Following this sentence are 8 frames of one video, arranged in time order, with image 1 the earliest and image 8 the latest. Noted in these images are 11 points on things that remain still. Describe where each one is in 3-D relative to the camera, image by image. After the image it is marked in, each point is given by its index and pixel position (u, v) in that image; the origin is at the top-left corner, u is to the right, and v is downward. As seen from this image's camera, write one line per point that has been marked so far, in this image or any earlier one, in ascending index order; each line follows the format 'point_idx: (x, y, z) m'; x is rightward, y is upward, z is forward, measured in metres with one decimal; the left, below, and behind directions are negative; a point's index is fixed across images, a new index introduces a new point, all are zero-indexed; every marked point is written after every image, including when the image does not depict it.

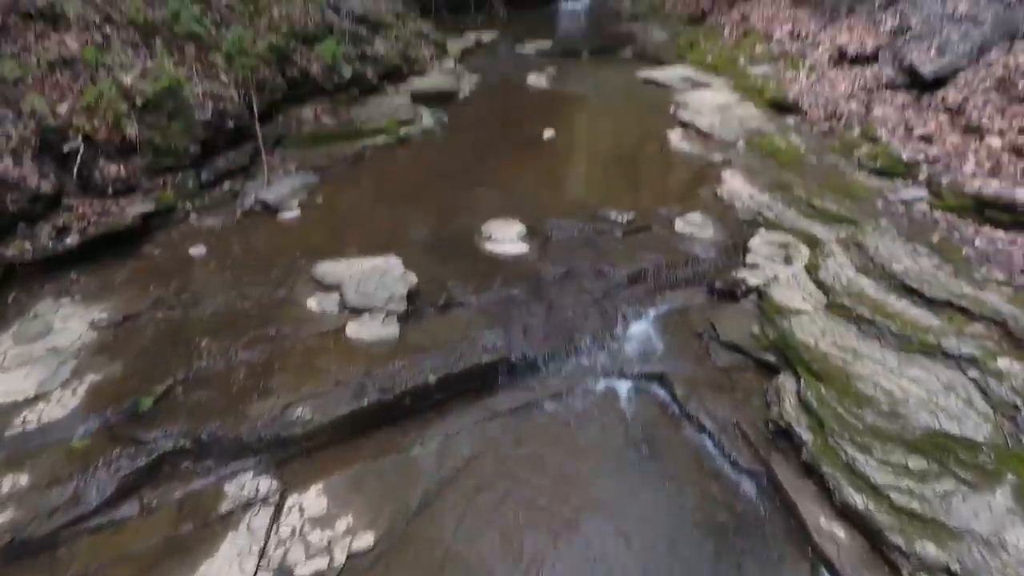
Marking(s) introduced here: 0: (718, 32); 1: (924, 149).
0: (+3.7, +4.6, +11.1) m
1: (+3.8, +1.3, +5.6) m
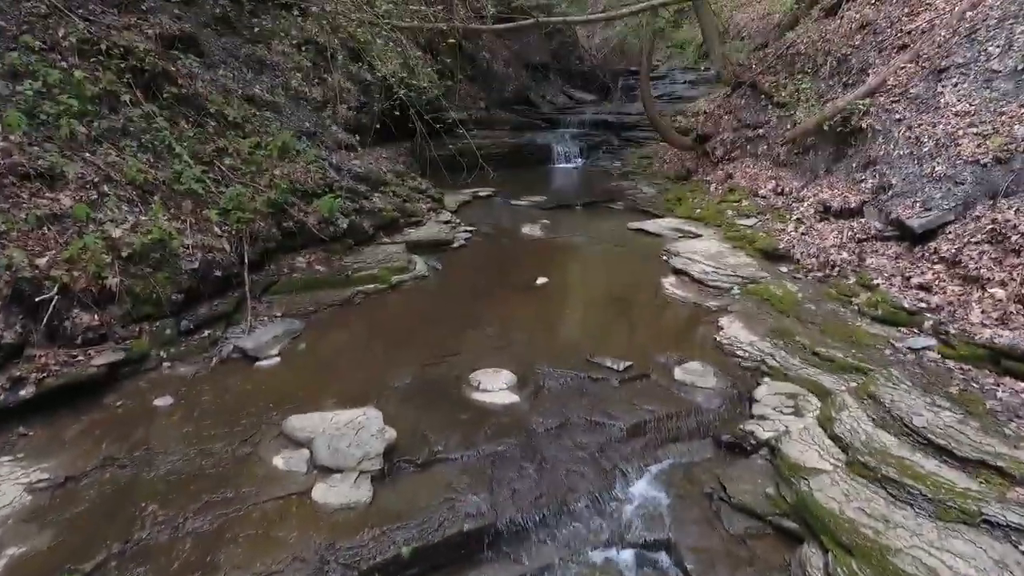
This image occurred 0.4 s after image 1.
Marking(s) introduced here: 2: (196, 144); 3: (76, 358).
0: (+3.6, +1.9, +11.6) m
1: (+3.7, -0.1, +5.5) m
2: (-3.6, +1.6, +7.0) m
3: (-3.2, -0.5, +4.6) m
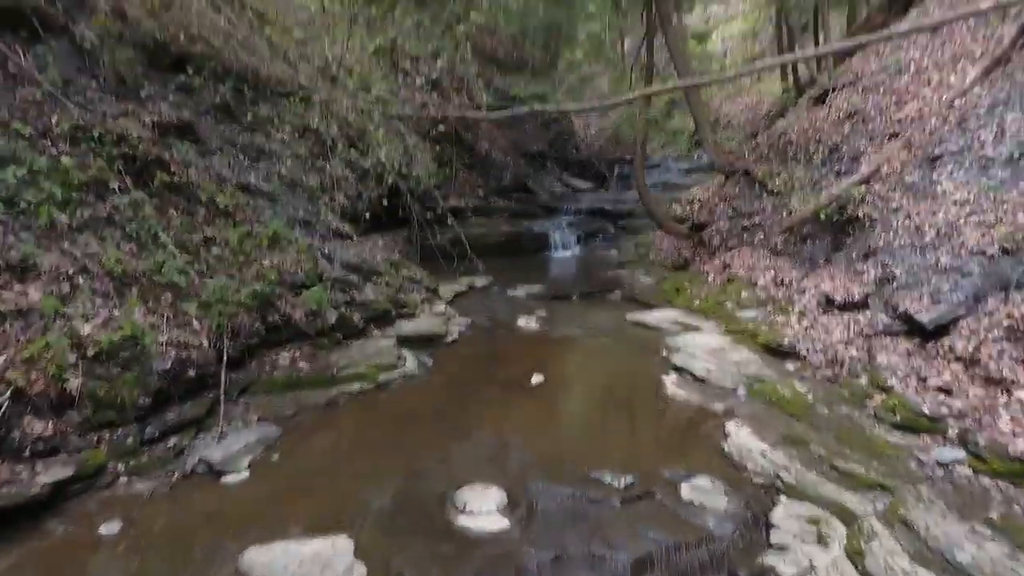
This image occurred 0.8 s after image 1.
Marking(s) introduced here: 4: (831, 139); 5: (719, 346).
0: (+3.5, +0.2, +11.5) m
1: (+3.6, -0.9, +5.1) m
2: (-3.6, +0.6, +6.8) m
3: (-3.3, -1.3, +4.2) m
4: (+5.6, +2.5, +10.8) m
5: (+2.7, -0.7, +8.0) m
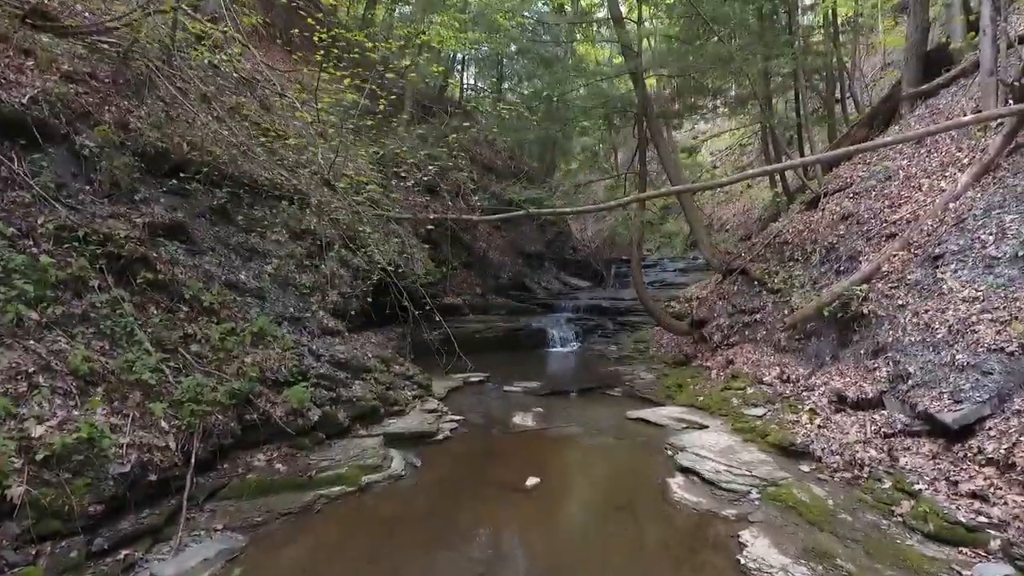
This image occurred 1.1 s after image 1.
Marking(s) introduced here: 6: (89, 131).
0: (+3.4, -1.5, +11.1) m
1: (+3.5, -1.7, +4.7) m
2: (-3.7, -0.4, +6.6) m
3: (-3.4, -1.8, +3.6) m
4: (+5.5, +0.9, +10.9) m
5: (+2.6, -1.9, +7.5) m
6: (-5.5, +2.0, +8.0) m
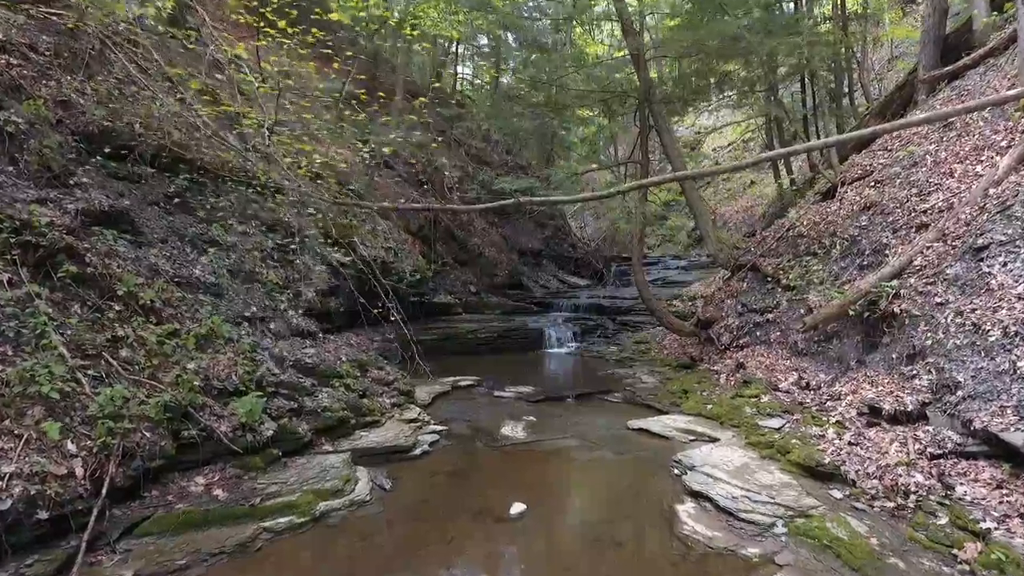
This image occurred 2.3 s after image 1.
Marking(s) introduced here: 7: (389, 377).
0: (+3.3, -1.5, +10.1) m
1: (+3.4, -1.6, +3.7) m
2: (-3.9, -0.4, +5.6) m
3: (-3.6, -1.8, +2.7) m
4: (+5.4, +0.9, +9.9) m
5: (+2.4, -1.9, +6.5) m
6: (-5.6, +2.1, +7.0) m
7: (-2.0, -1.4, +10.0) m
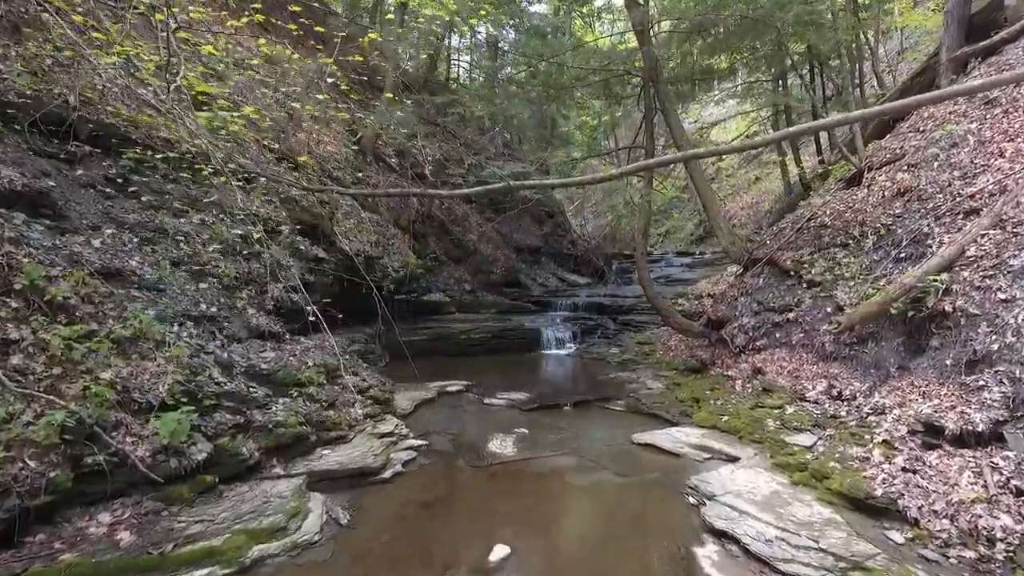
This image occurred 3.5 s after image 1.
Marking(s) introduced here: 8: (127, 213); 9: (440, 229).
0: (+3.1, -1.4, +9.0) m
1: (+3.2, -1.6, +2.6) m
2: (-4.0, -0.3, +4.5) m
3: (-3.7, -1.7, +1.6) m
4: (+5.2, +1.0, +8.8) m
5: (+2.3, -1.8, +5.4) m
6: (-5.8, +2.2, +5.9) m
7: (-2.1, -1.4, +8.9) m
8: (-4.7, +0.9, +7.5) m
9: (-2.2, +1.8, +18.4) m
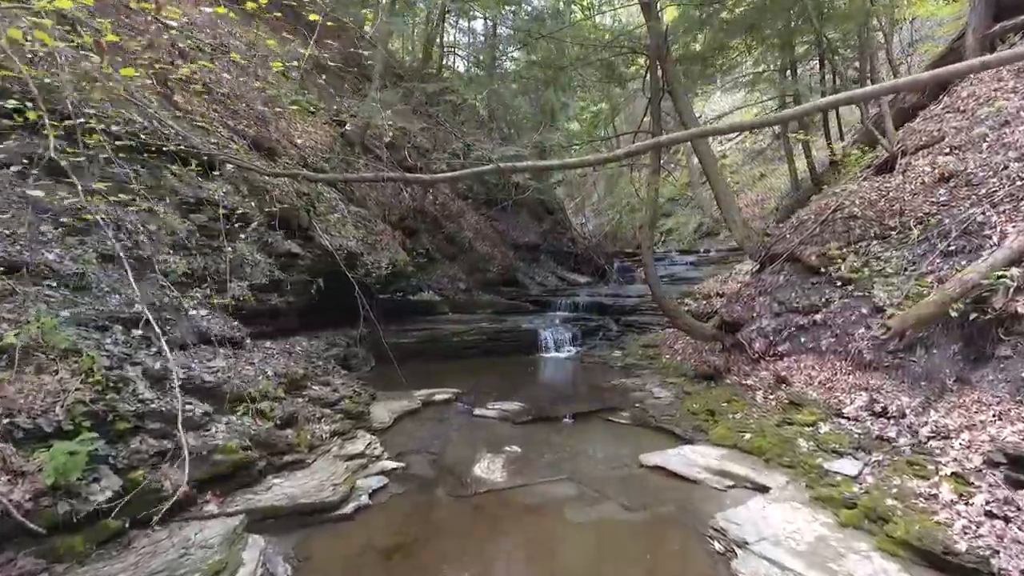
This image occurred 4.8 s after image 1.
0: (+3.0, -1.4, +8.0) m
1: (+3.1, -1.5, +1.5) m
2: (-4.2, -0.3, +3.5) m
3: (-3.8, -1.7, +0.6) m
4: (+5.1, +1.0, +7.7) m
5: (+2.2, -1.8, +4.4) m
6: (-5.9, +2.2, +4.9) m
7: (-2.2, -1.4, +7.8) m
8: (-4.8, +1.0, +6.5) m
9: (-2.3, +1.8, +17.4) m
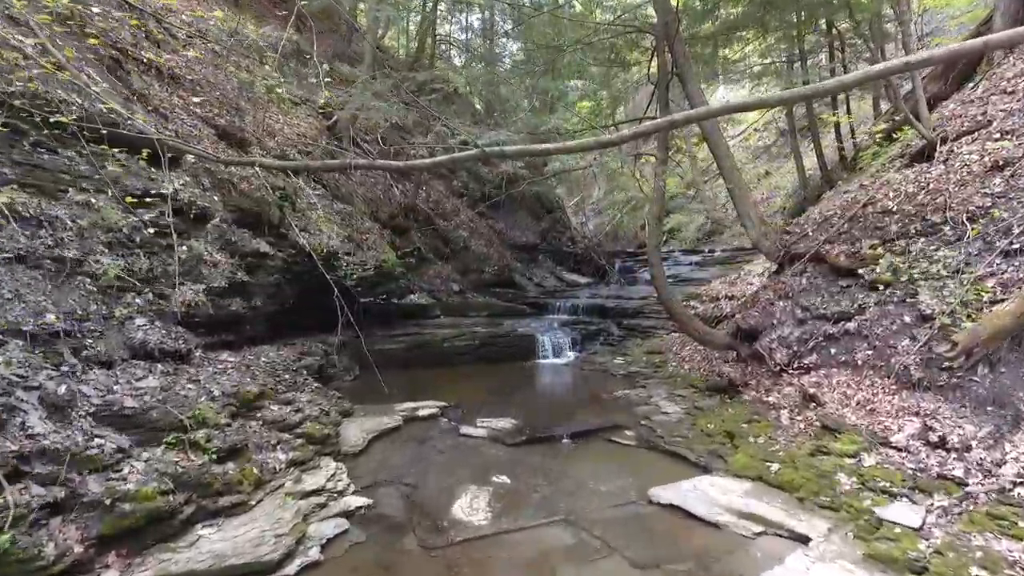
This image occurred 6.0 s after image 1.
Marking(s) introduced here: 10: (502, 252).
0: (+2.9, -1.5, +7.0) m
1: (+3.0, -1.6, +0.5) m
2: (-4.3, -0.4, +2.5) m
3: (-3.9, -1.7, -0.5) m
4: (+5.0, +0.9, +6.7) m
5: (+2.0, -1.8, +3.4) m
6: (-6.0, +2.1, +3.9) m
7: (-2.4, -1.4, +6.8) m
8: (-4.9, +0.9, +5.5) m
9: (-2.4, +1.7, +16.4) m
10: (-0.3, +1.2, +19.6) m
